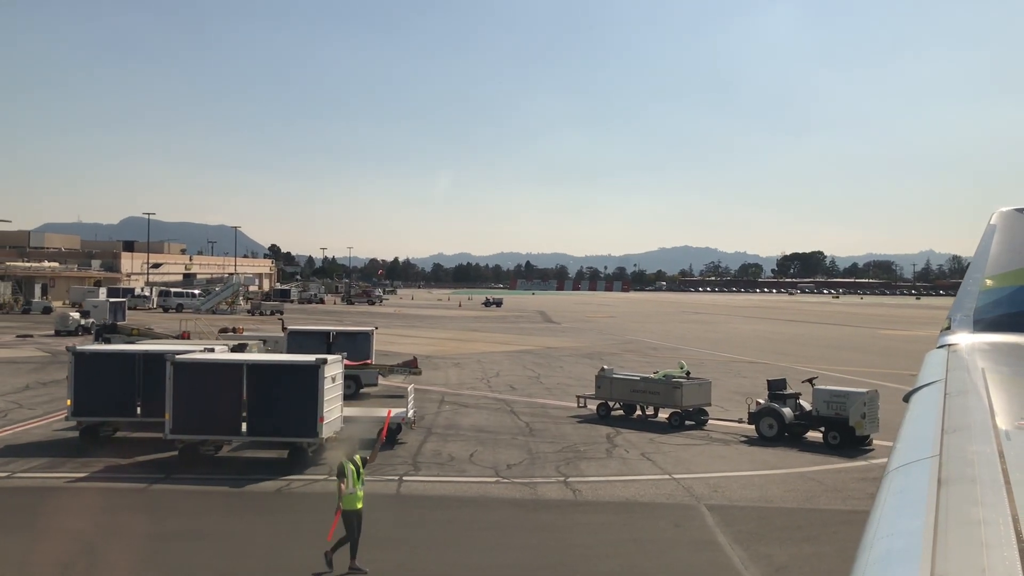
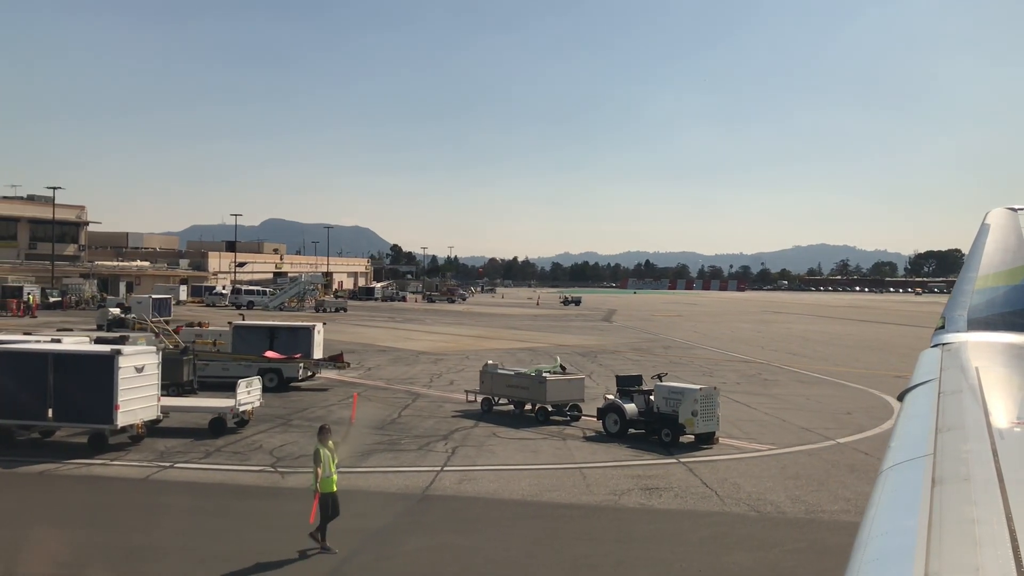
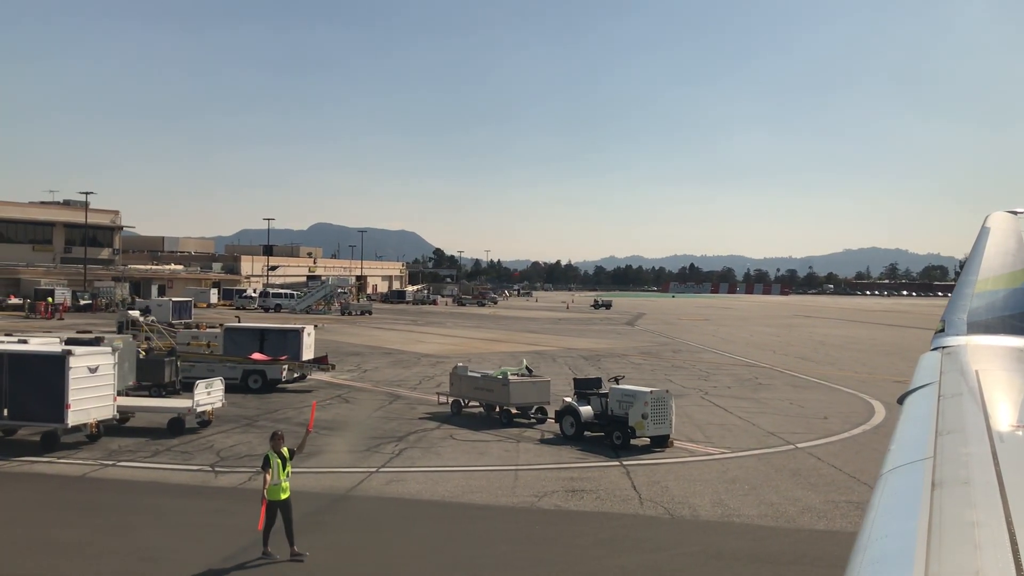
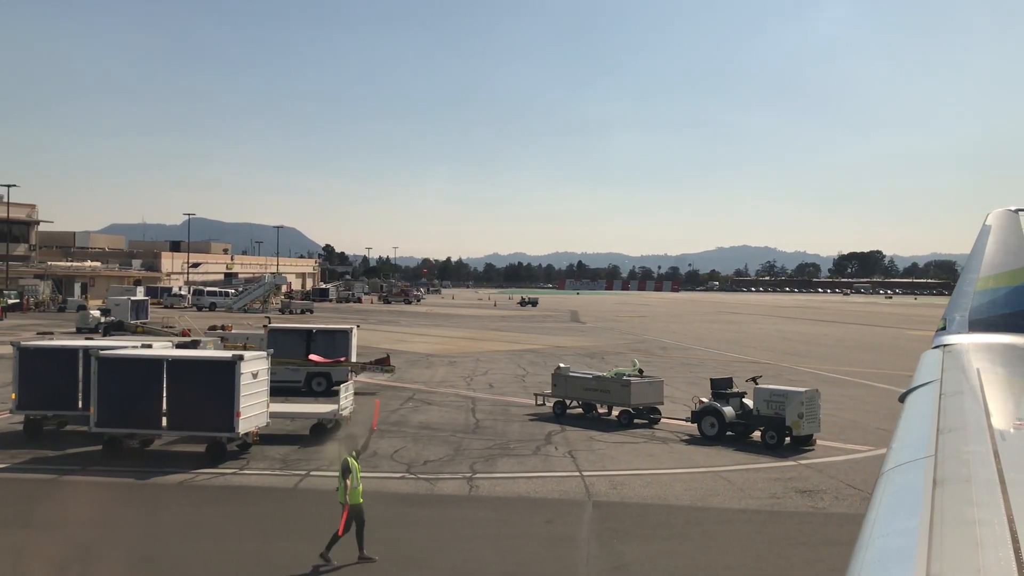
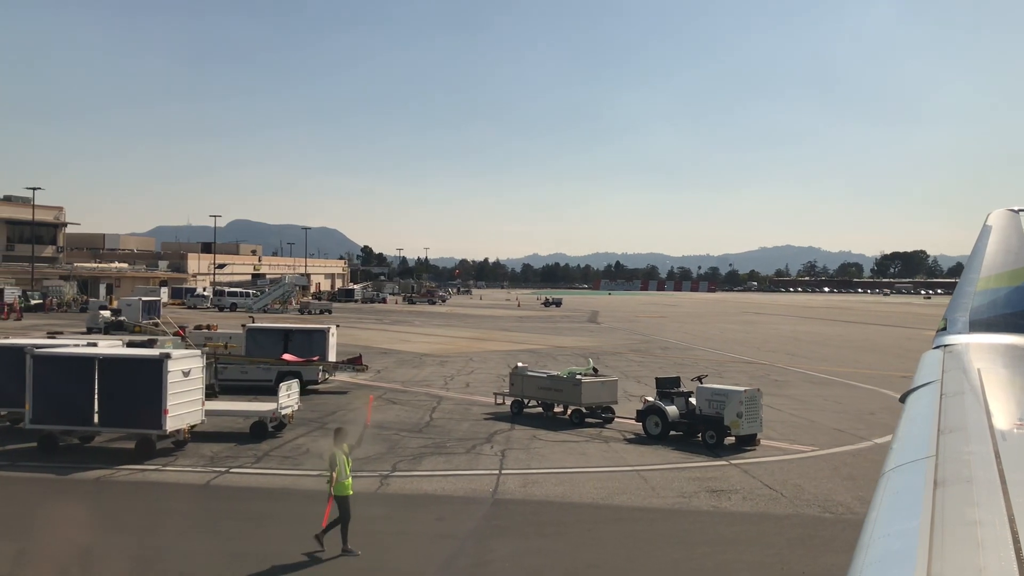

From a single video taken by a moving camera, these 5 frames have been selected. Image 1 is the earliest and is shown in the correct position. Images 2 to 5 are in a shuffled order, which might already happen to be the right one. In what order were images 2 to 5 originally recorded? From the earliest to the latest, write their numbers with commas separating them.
4, 5, 2, 3
